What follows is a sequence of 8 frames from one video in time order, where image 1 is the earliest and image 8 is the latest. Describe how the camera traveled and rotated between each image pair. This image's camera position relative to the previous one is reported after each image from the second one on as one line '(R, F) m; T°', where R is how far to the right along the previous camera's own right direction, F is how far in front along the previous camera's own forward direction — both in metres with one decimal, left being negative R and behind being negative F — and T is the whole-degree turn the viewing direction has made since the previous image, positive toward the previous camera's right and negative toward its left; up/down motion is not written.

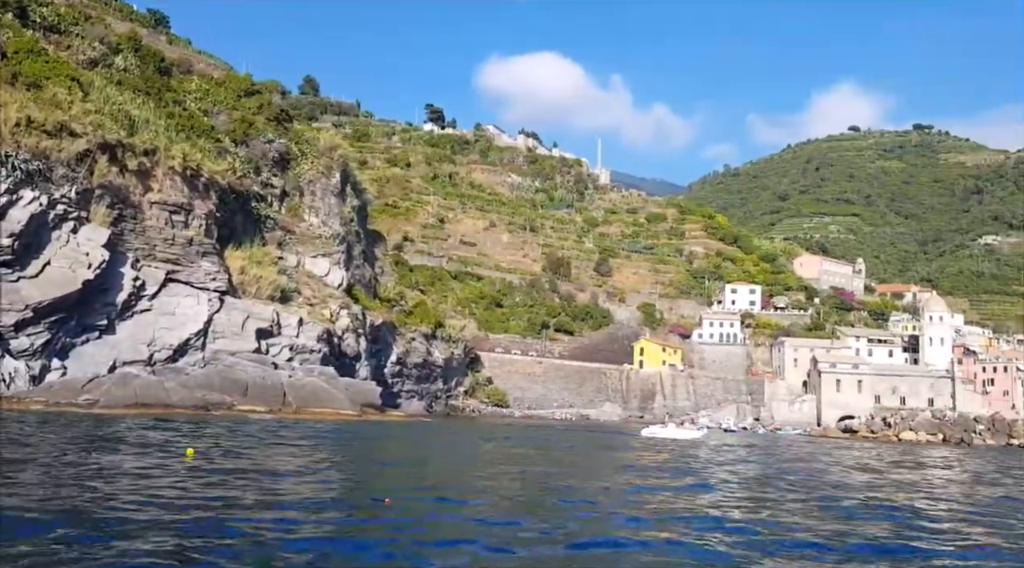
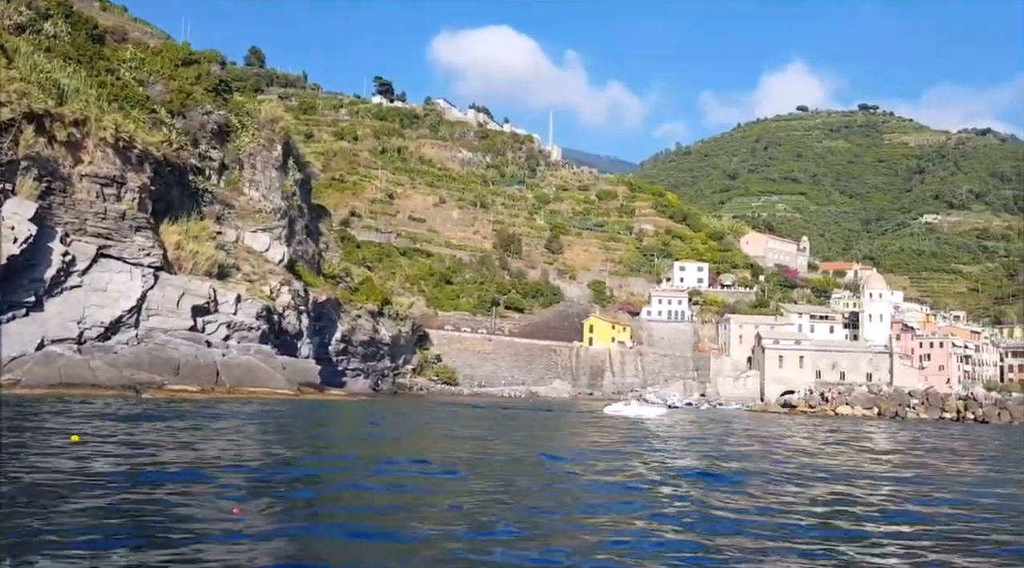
(+0.5, +0.4) m; +3°
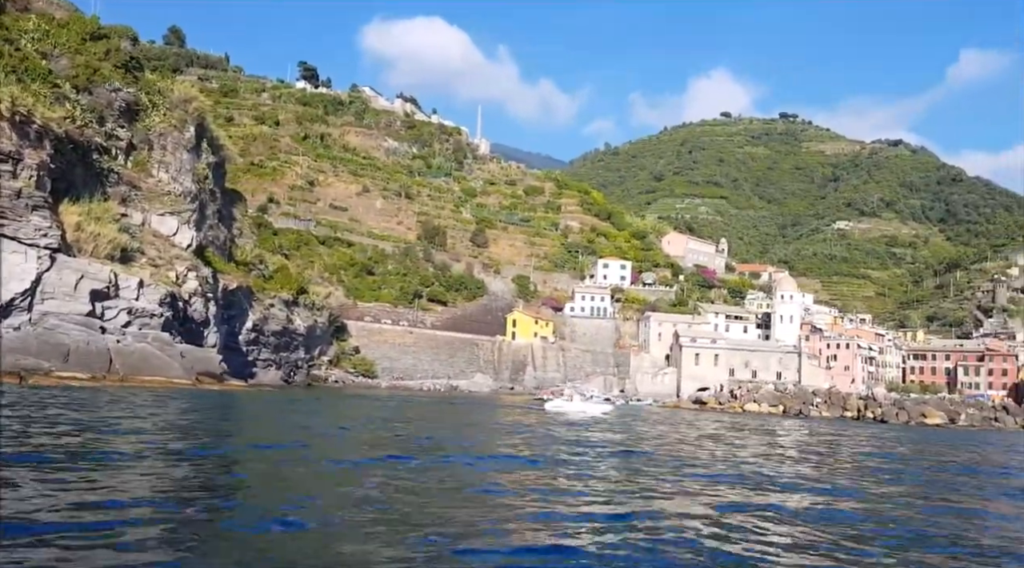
(+0.6, +0.2) m; +5°
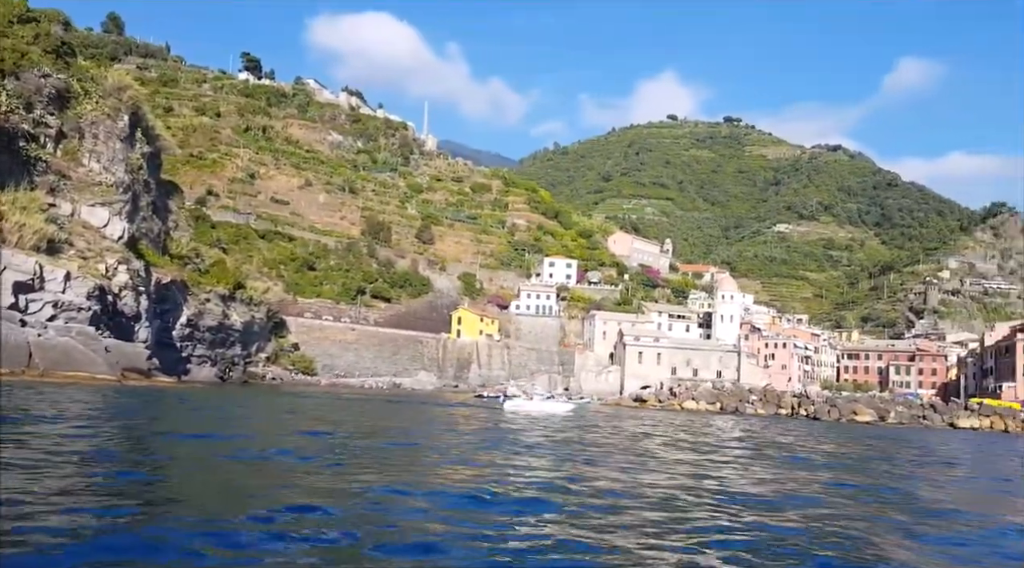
(+0.4, +0.1) m; +3°
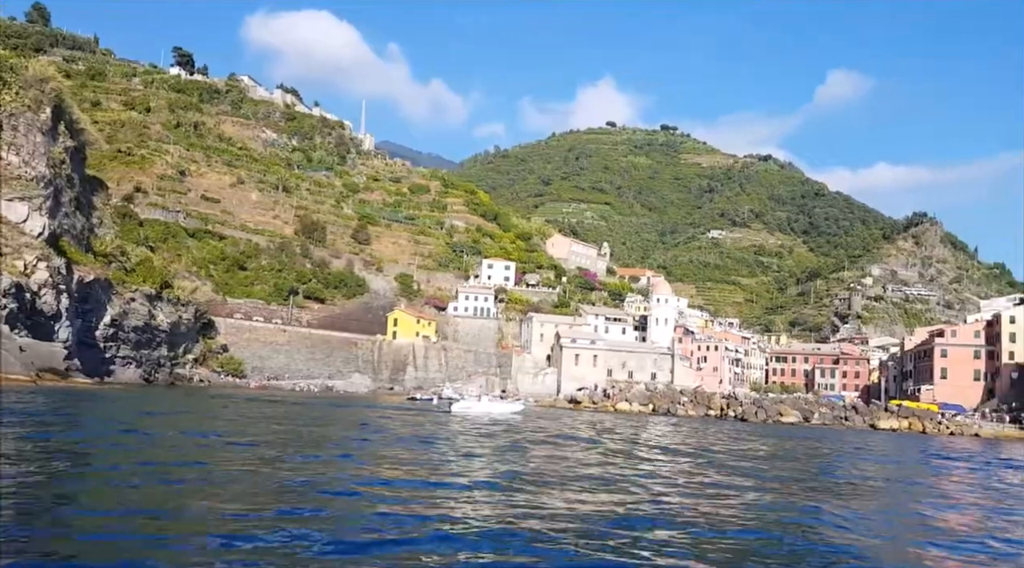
(+0.3, 0.0) m; +4°
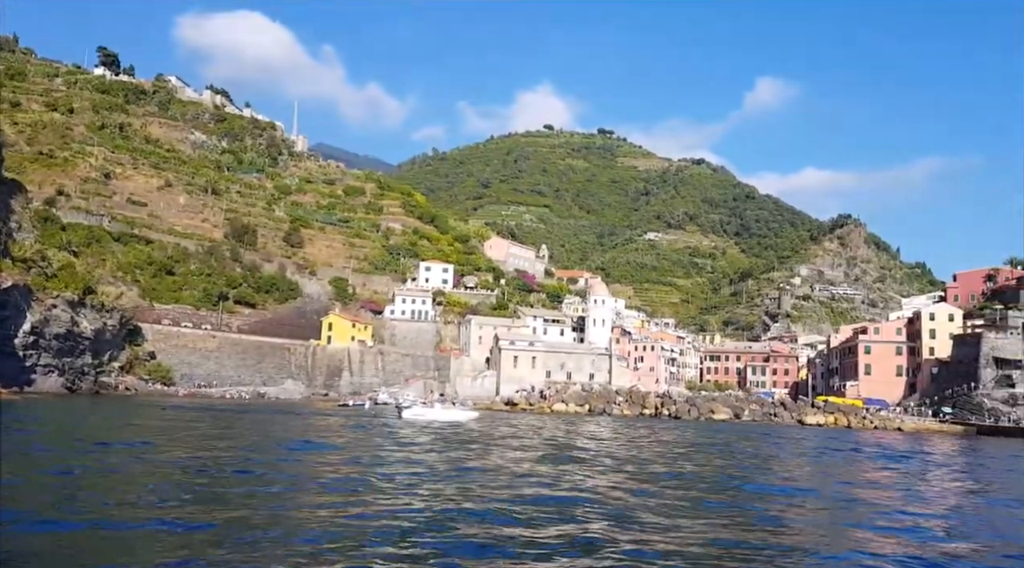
(+0.3, 0.0) m; +4°
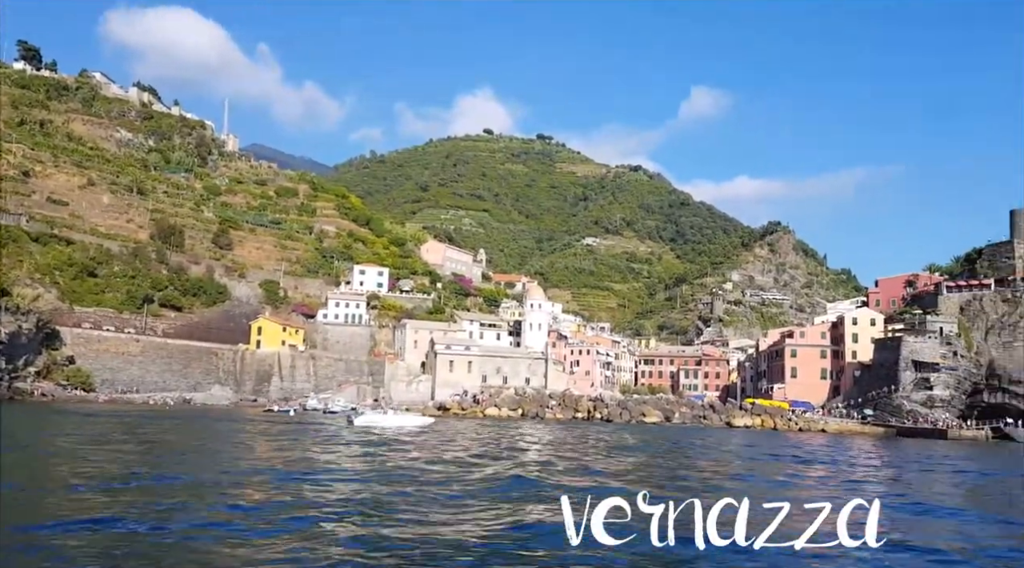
(+0.4, +0.1) m; +4°
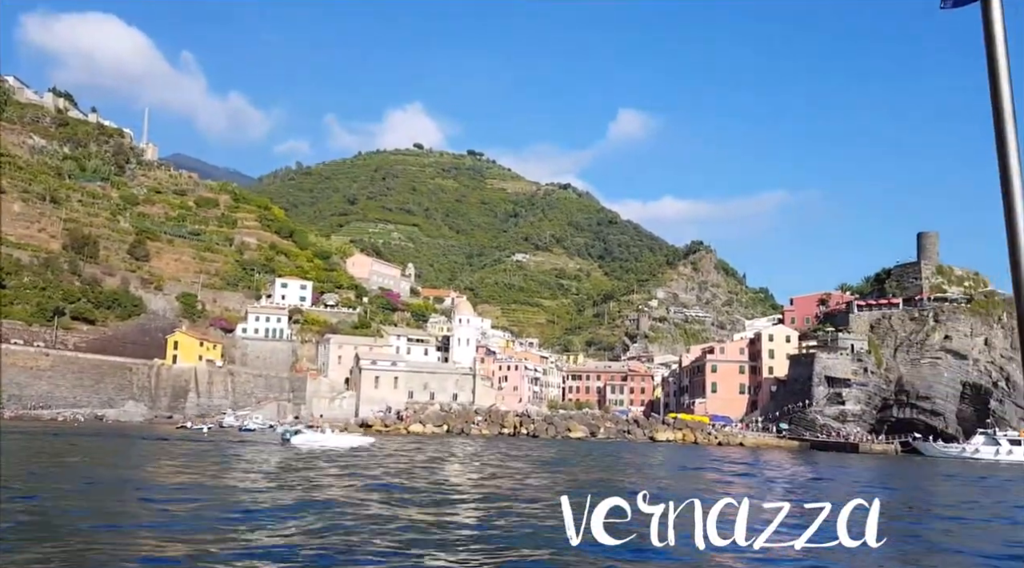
(+0.3, -0.1) m; +5°
